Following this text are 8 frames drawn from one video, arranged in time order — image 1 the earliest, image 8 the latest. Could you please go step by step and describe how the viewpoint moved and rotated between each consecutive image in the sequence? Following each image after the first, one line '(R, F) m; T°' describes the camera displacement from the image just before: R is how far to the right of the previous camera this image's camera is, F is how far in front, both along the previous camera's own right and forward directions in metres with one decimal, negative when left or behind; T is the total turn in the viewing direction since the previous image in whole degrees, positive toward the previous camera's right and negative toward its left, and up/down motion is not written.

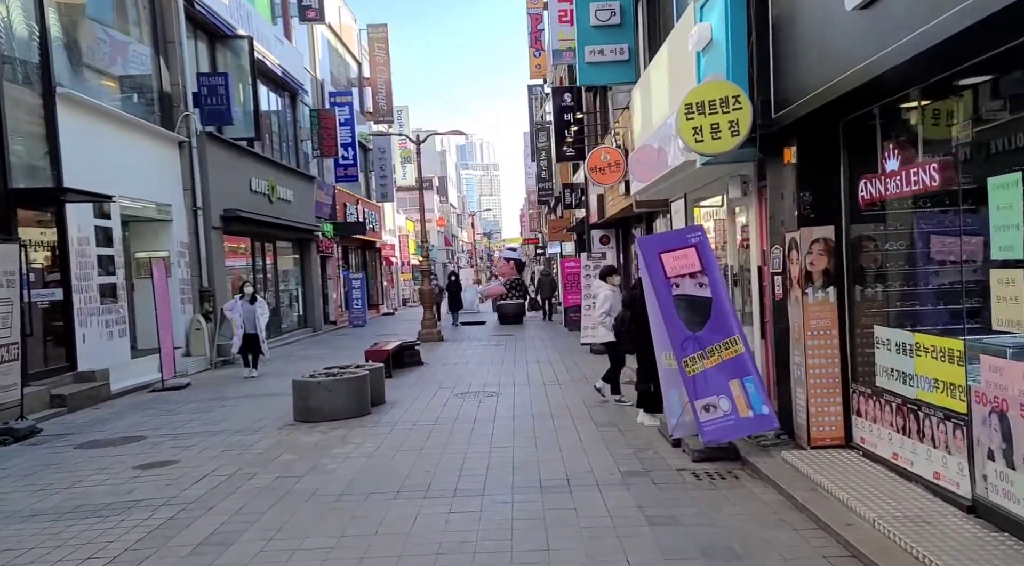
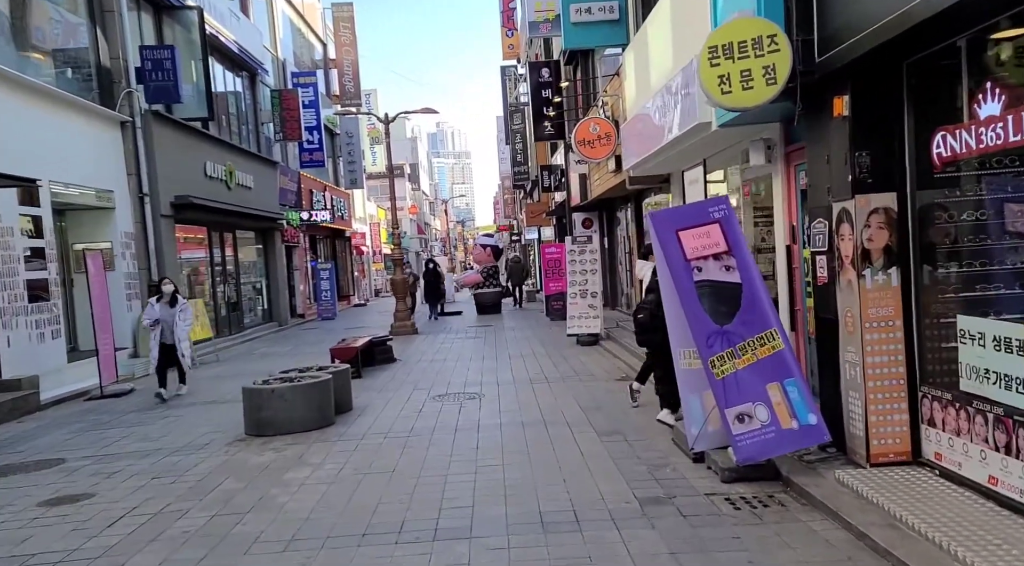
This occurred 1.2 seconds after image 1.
(-0.1, +1.3) m; +2°
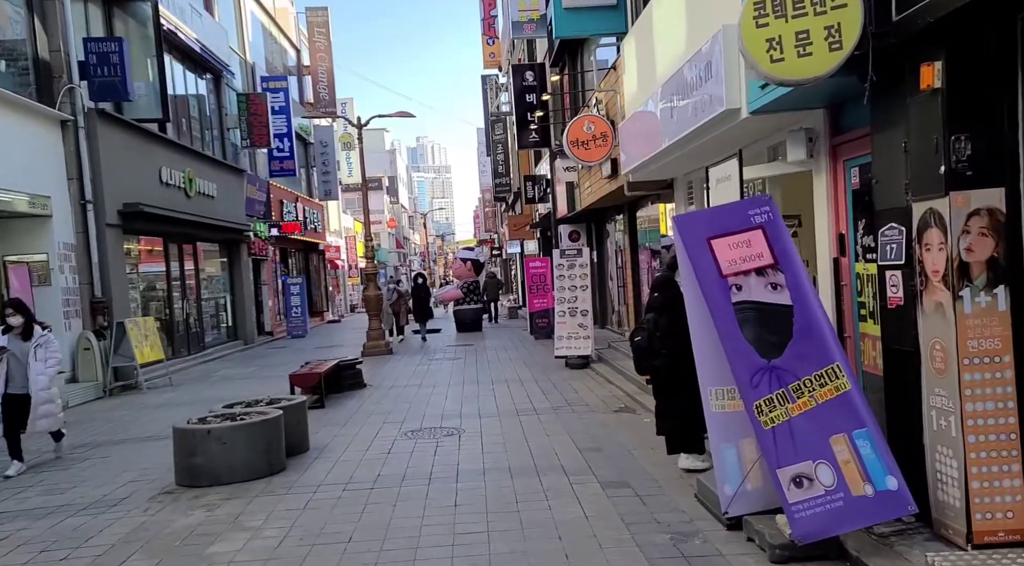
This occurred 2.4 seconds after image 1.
(-0.1, +1.4) m; +1°
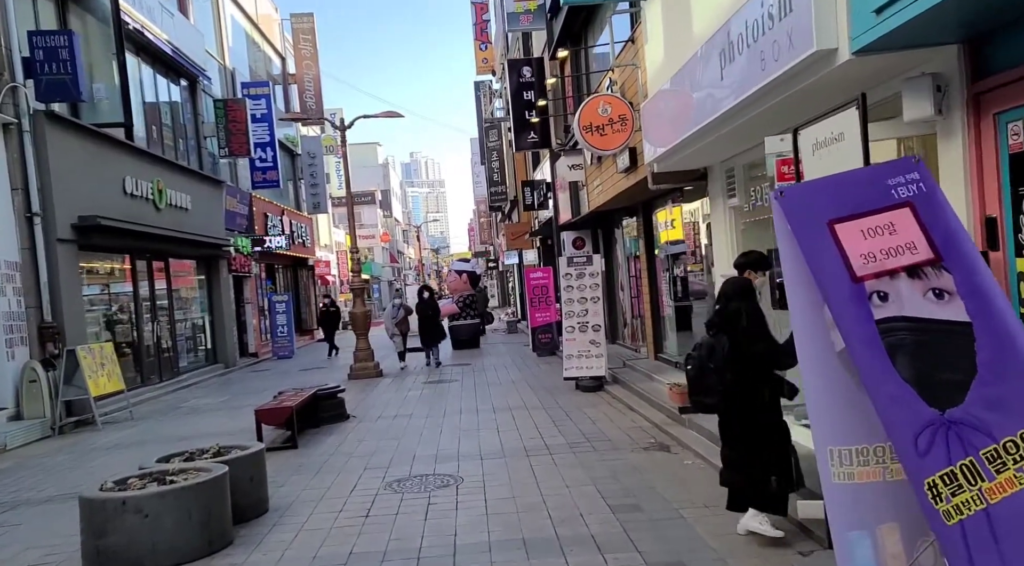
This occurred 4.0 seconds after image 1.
(-0.1, +1.7) m; 0°
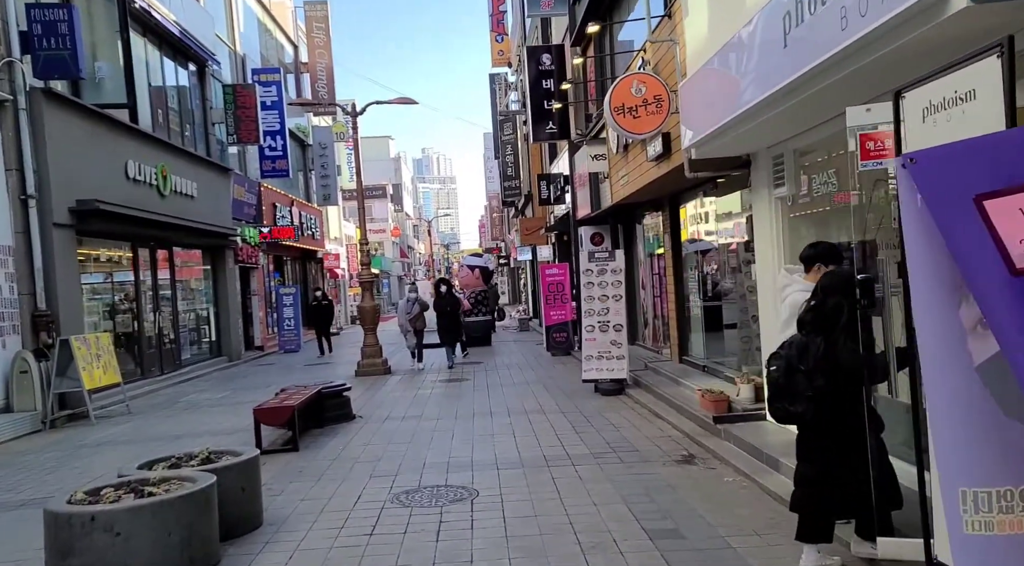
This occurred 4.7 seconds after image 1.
(-0.1, +0.7) m; -1°
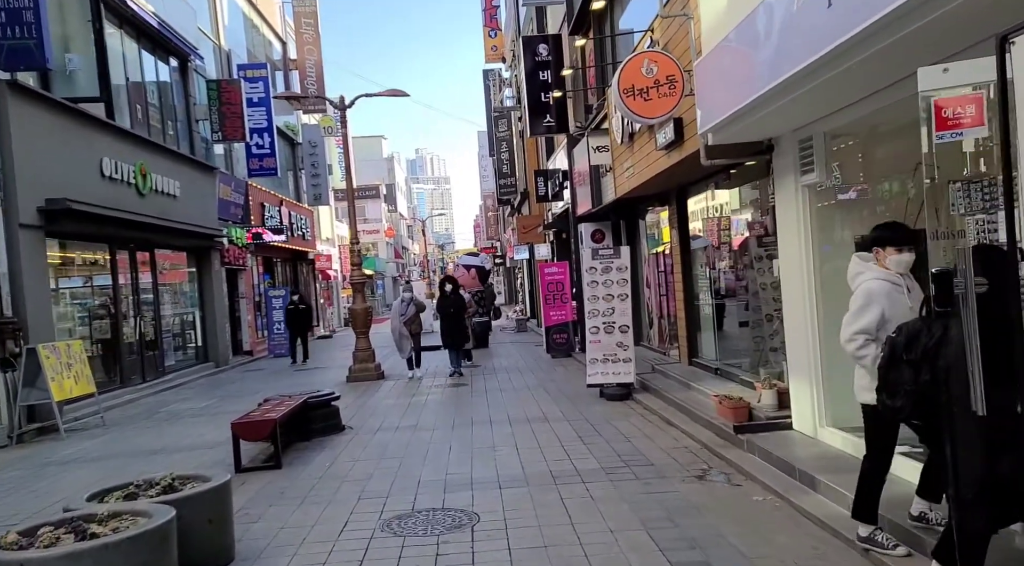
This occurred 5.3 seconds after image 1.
(-0.1, +0.7) m; 0°
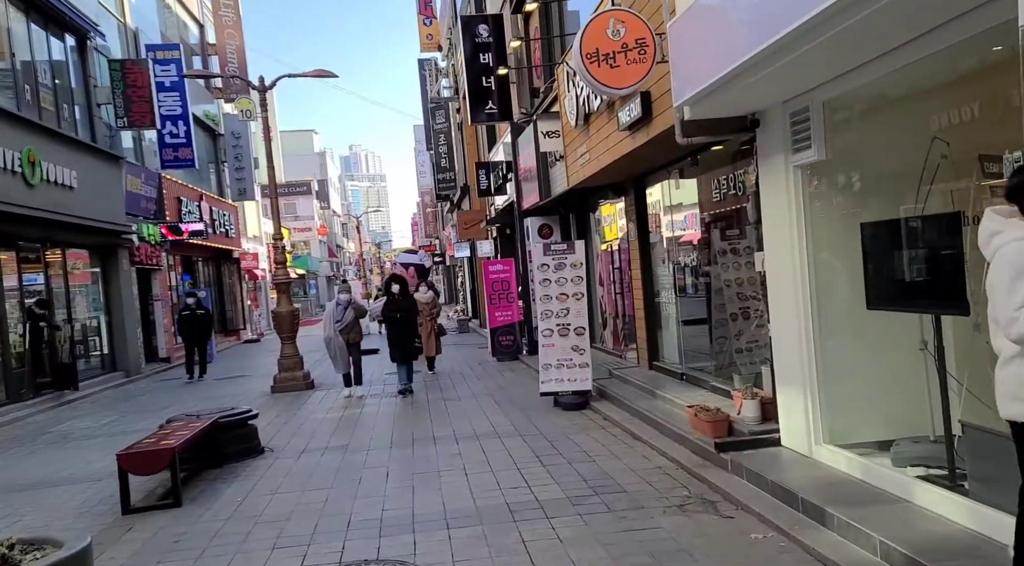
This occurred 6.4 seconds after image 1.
(-0.1, +1.2) m; +4°
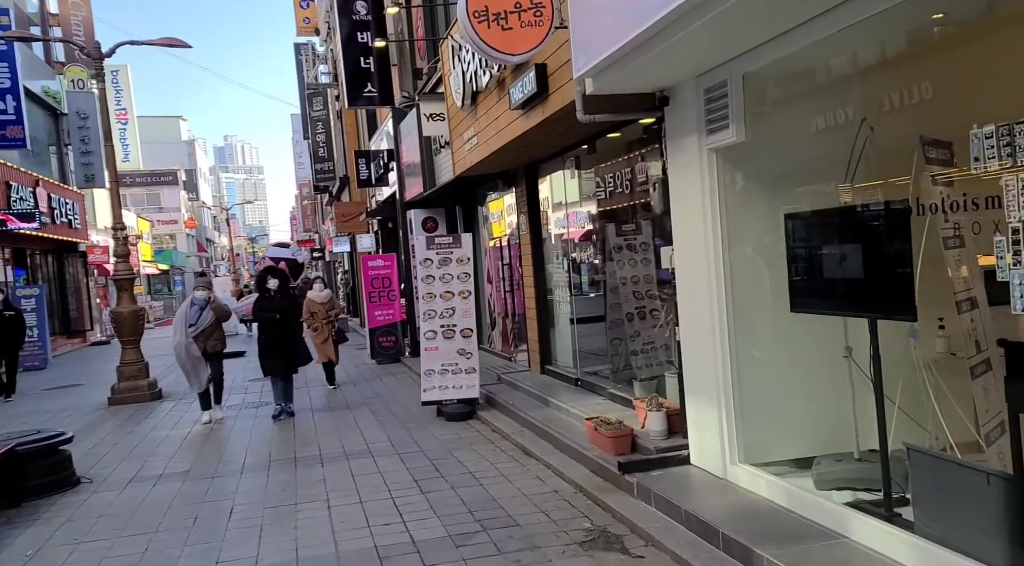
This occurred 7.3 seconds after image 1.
(+0.1, +1.0) m; +7°
